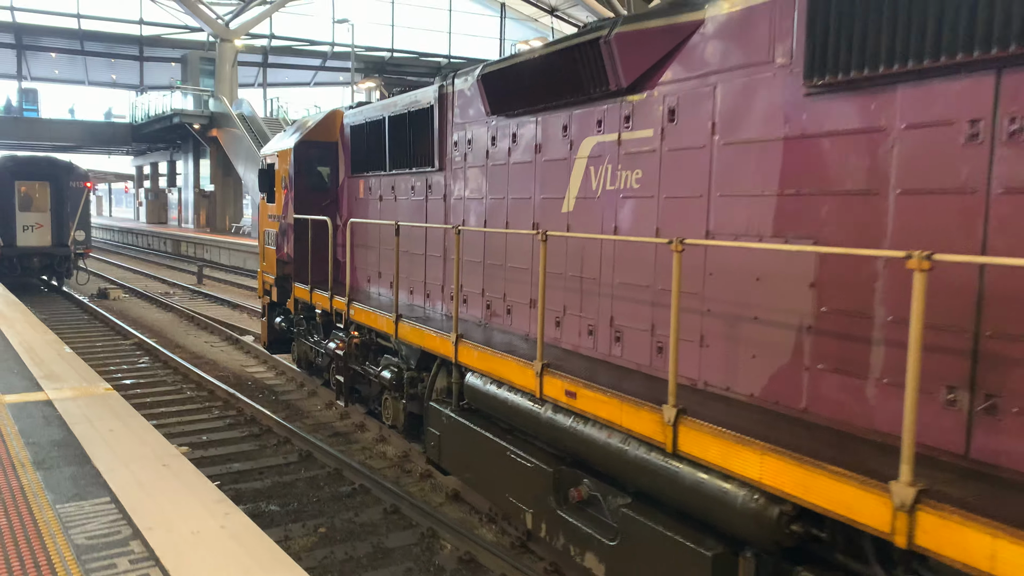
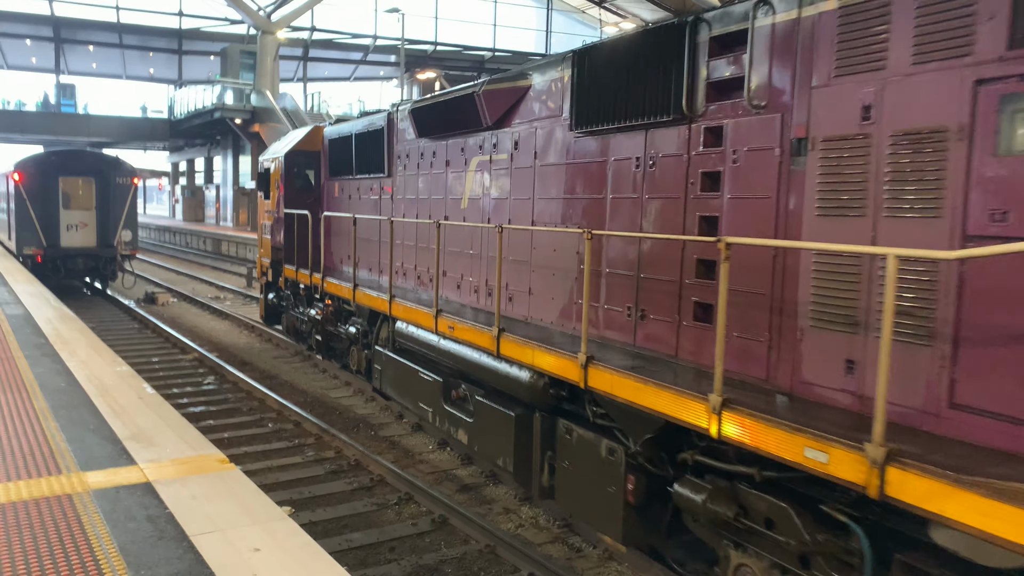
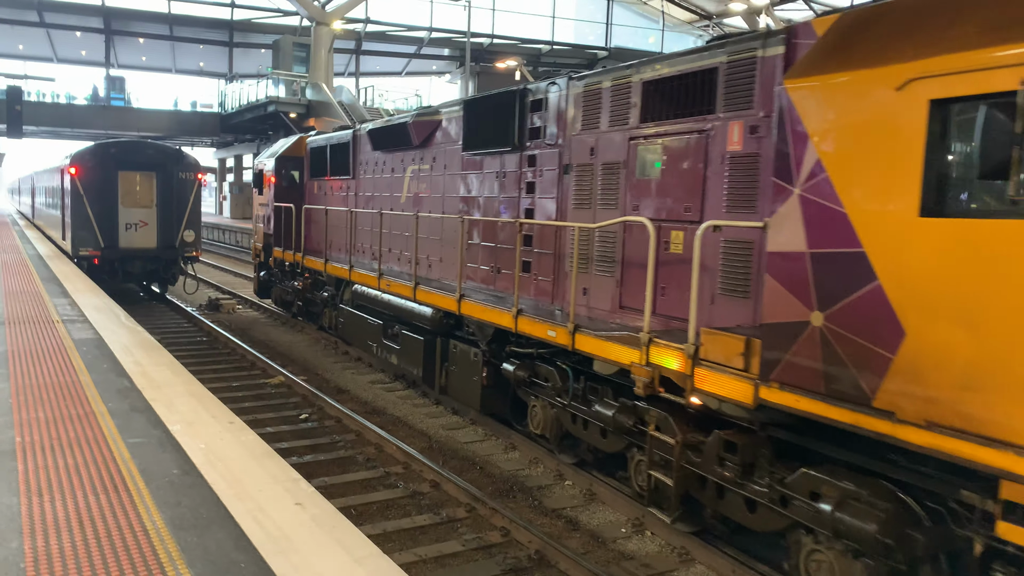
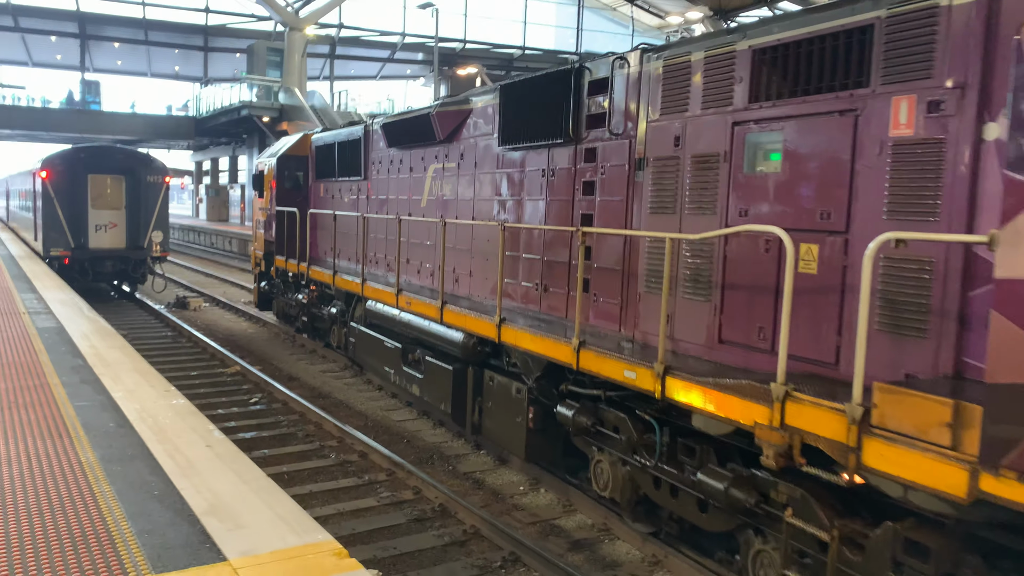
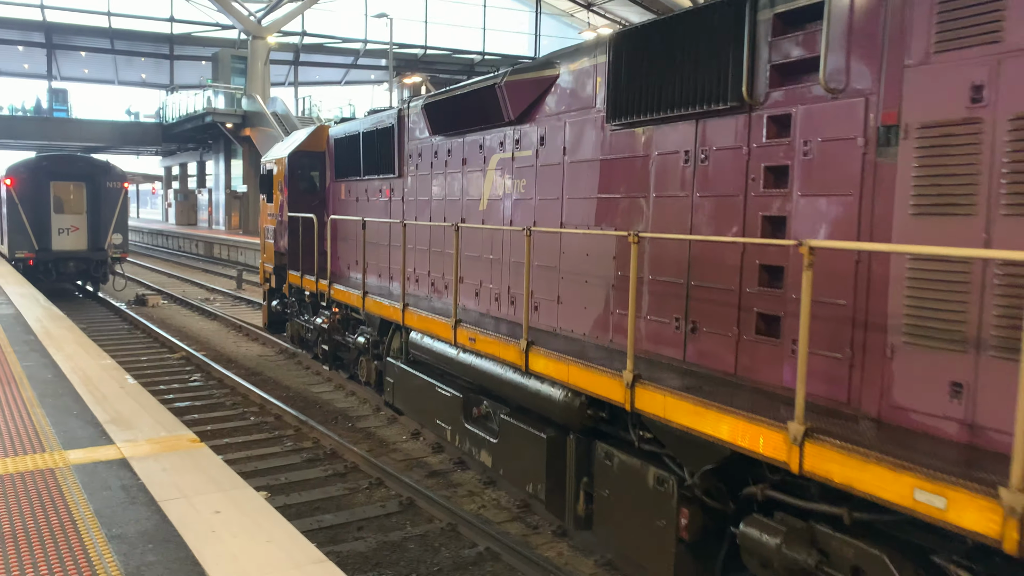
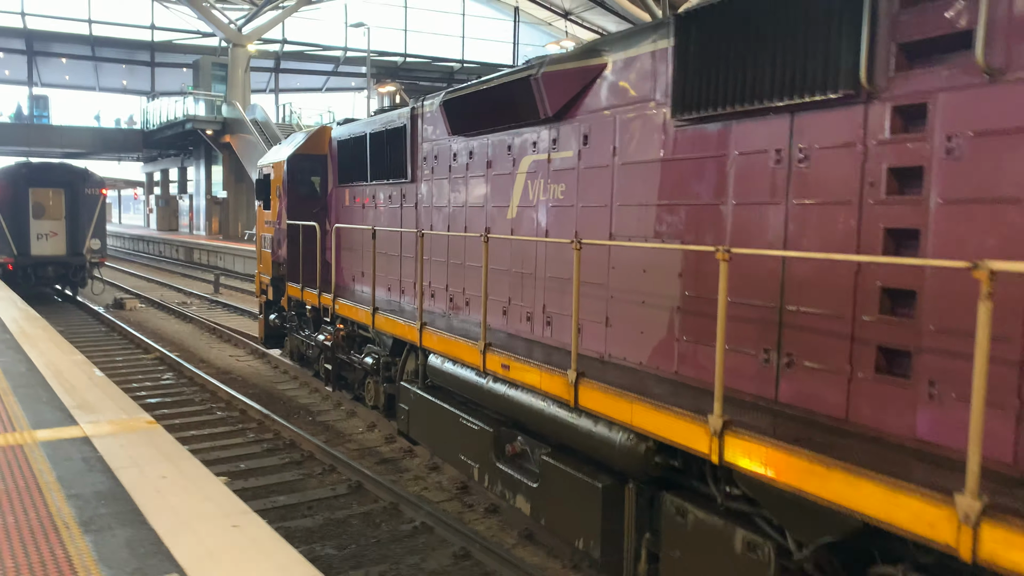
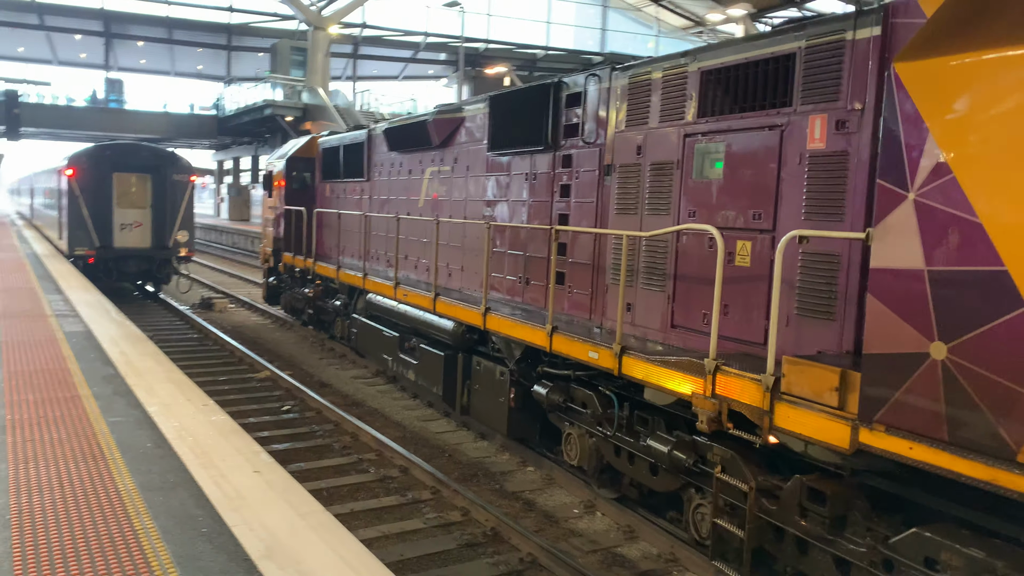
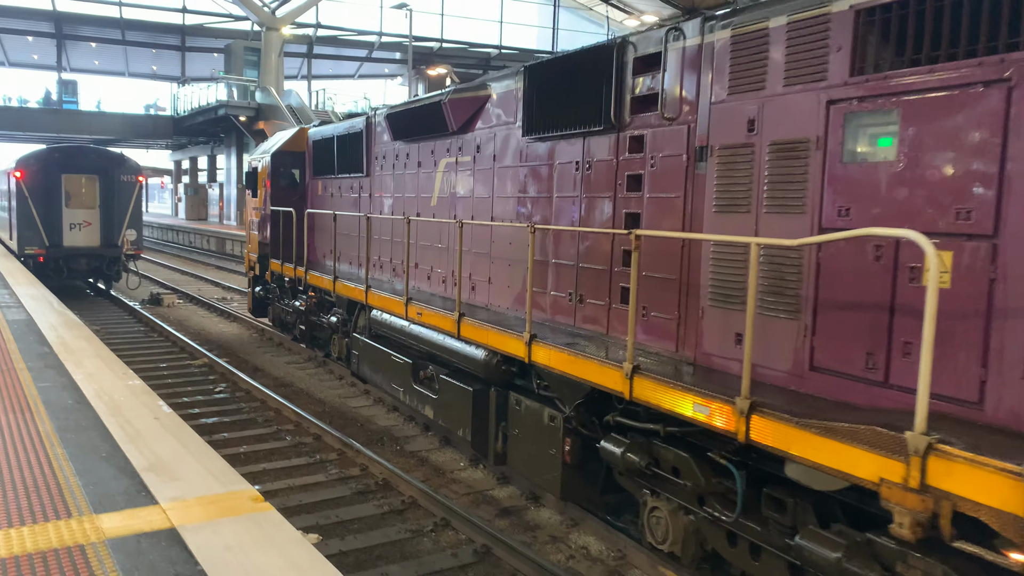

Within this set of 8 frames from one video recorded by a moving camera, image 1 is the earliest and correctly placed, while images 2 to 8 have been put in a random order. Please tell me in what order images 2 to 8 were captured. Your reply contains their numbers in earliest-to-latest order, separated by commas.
6, 5, 2, 8, 4, 7, 3
